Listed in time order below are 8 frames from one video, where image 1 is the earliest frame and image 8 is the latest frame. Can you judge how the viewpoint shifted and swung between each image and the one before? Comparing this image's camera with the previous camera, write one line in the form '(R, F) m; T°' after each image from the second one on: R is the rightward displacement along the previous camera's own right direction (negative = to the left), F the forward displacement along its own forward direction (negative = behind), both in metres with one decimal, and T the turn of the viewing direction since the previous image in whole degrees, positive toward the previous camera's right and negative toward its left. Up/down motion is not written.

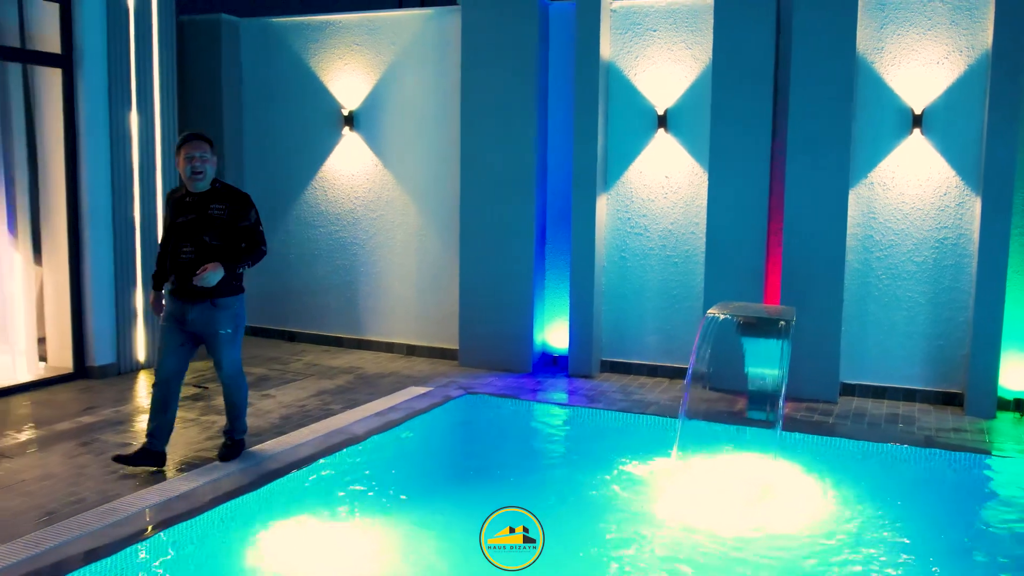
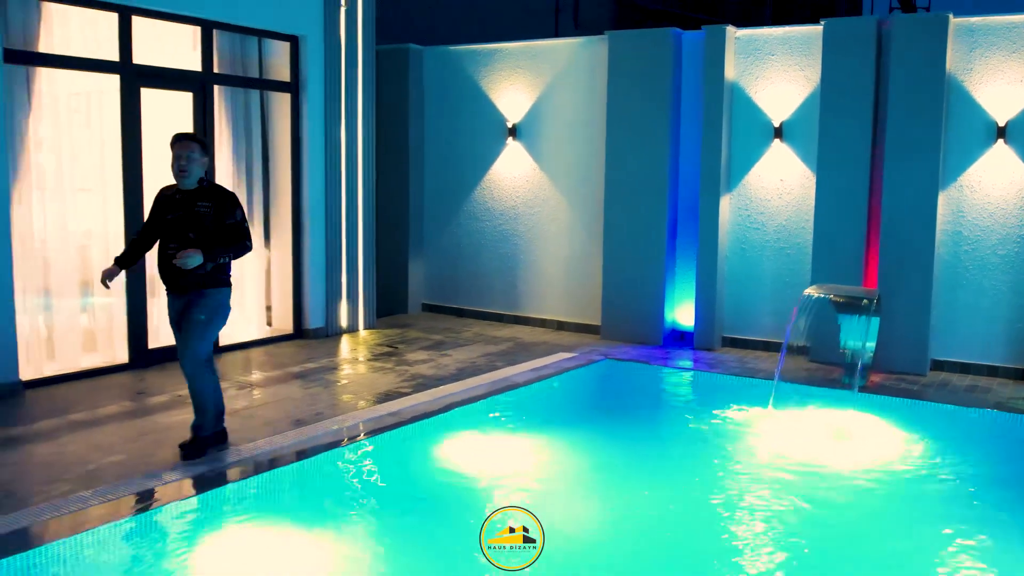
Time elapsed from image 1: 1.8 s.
(+0.1, -1.3) m; -8°
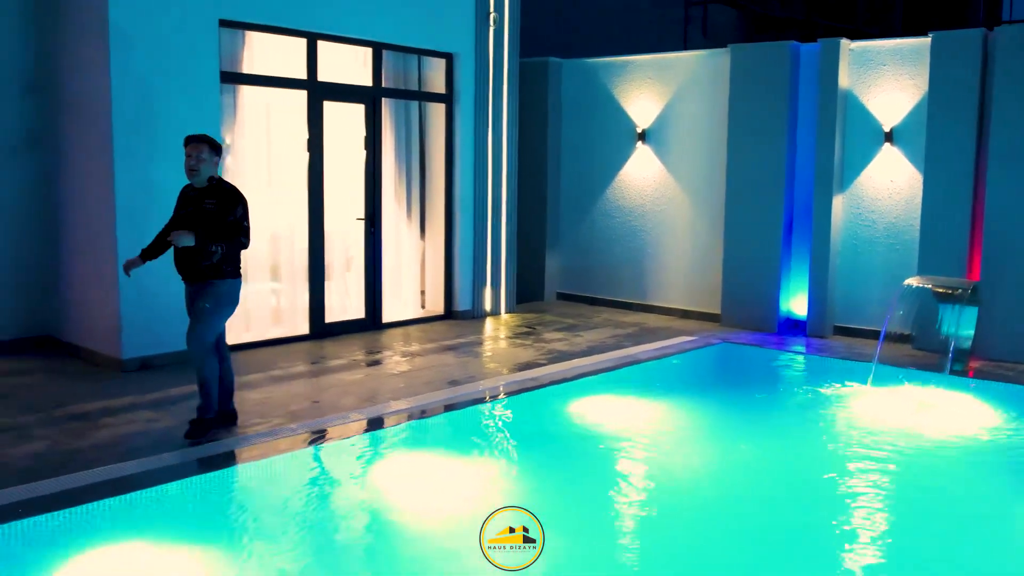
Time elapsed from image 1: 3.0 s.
(+0.1, -0.9) m; -7°
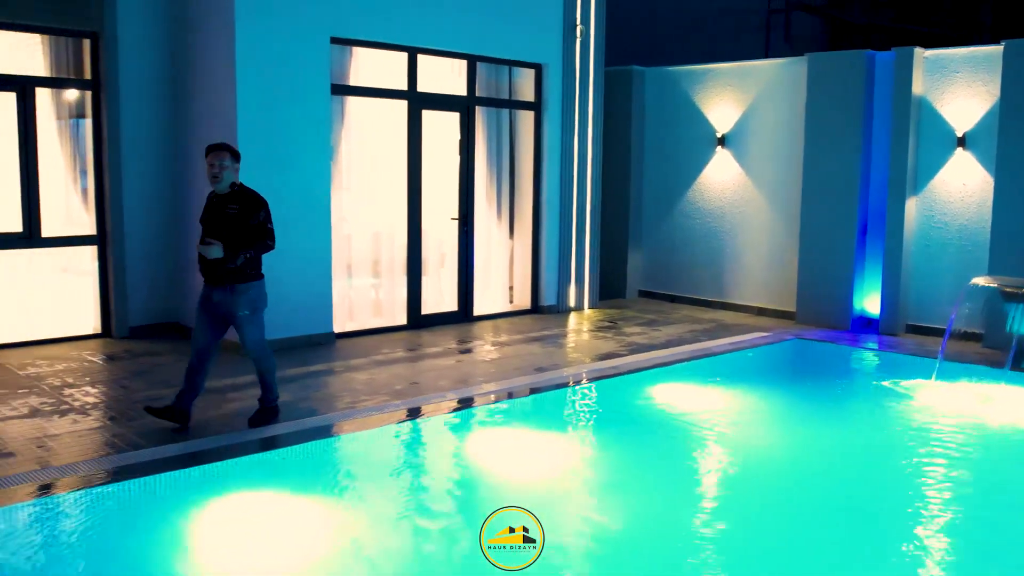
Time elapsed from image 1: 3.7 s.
(0.0, -0.6) m; -5°
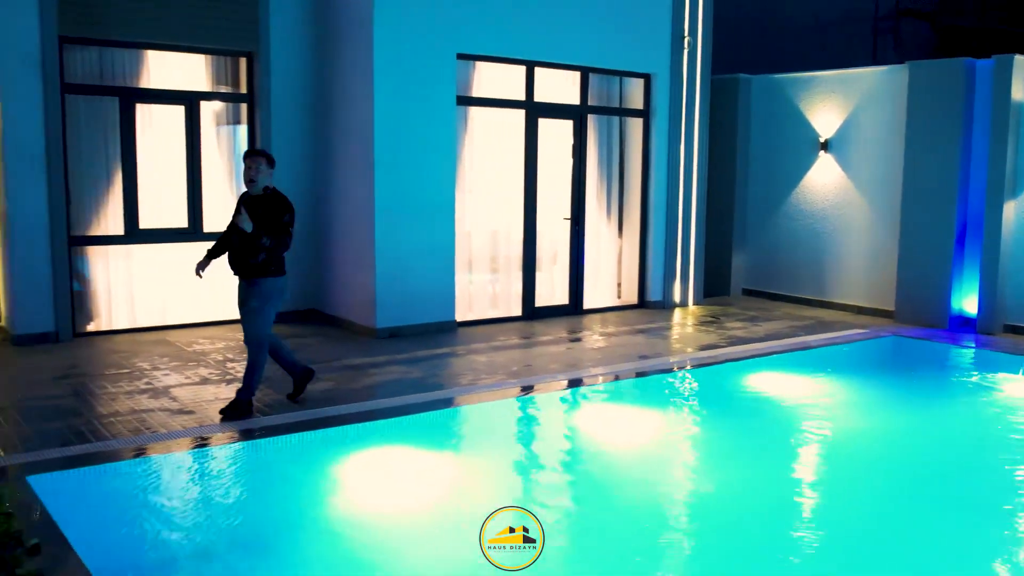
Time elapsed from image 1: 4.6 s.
(+0.1, -0.7) m; -6°
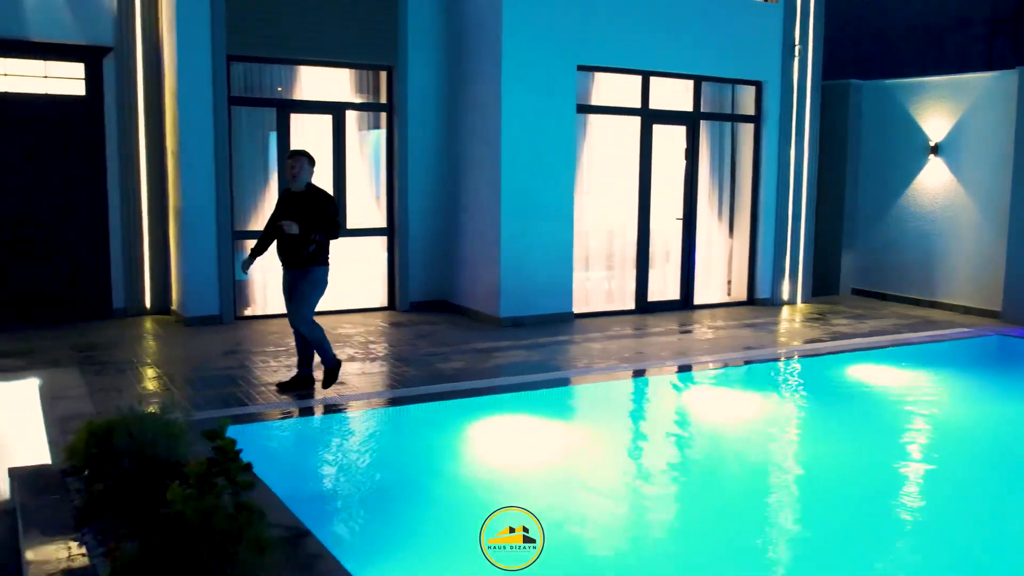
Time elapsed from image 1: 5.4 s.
(0.0, -0.7) m; -6°
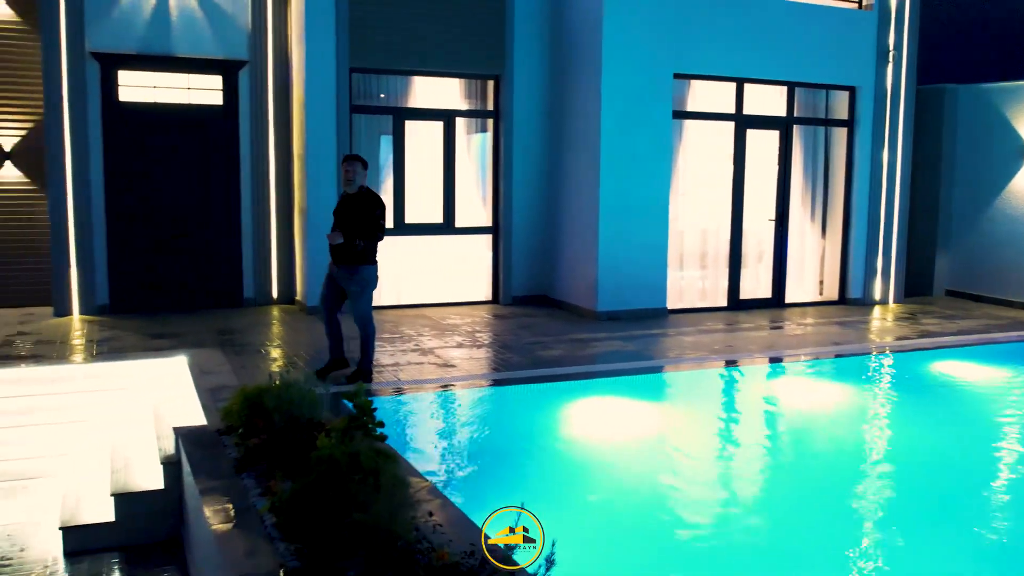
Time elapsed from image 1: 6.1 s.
(0.0, -0.6) m; -5°
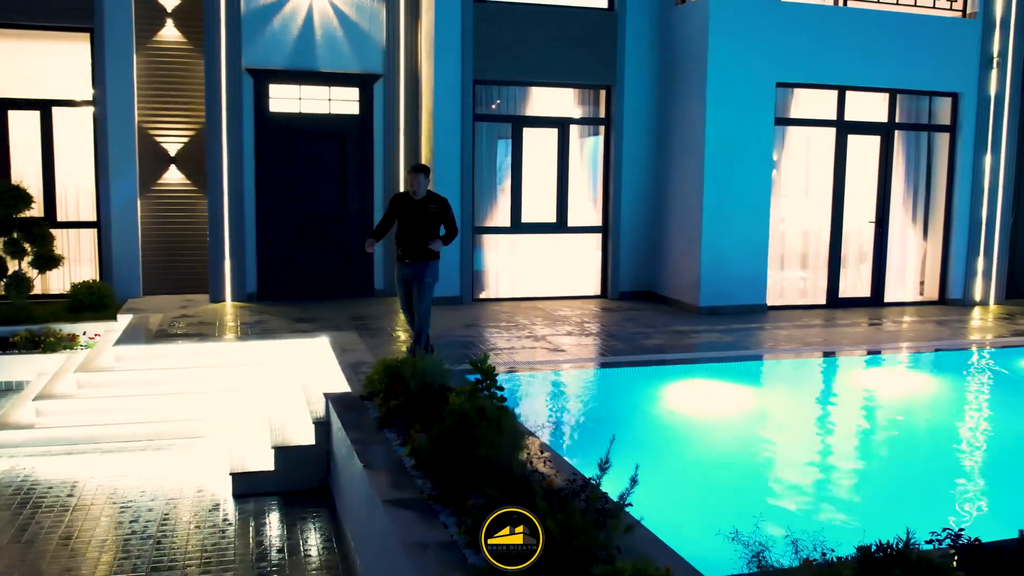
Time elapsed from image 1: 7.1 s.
(+0.1, -0.8) m; -6°
